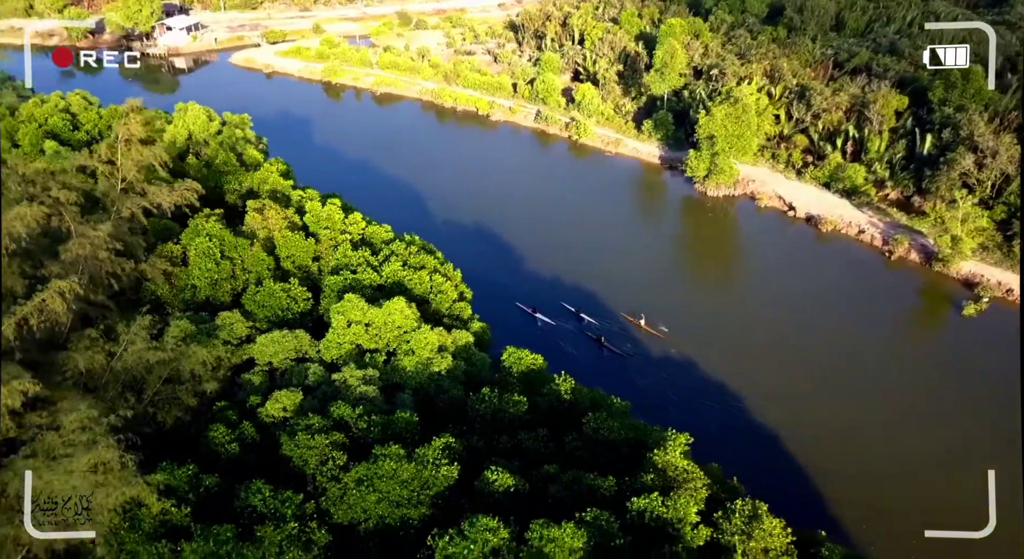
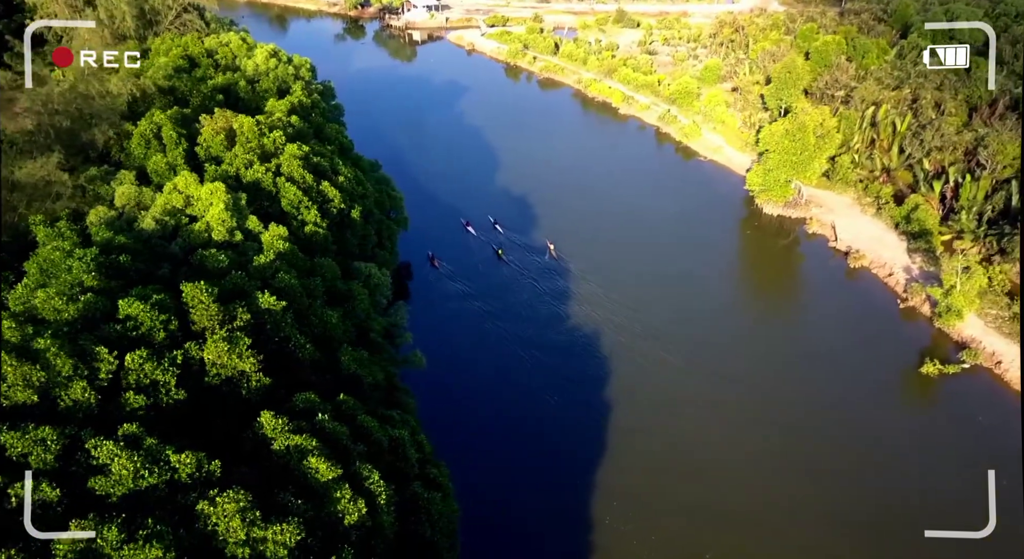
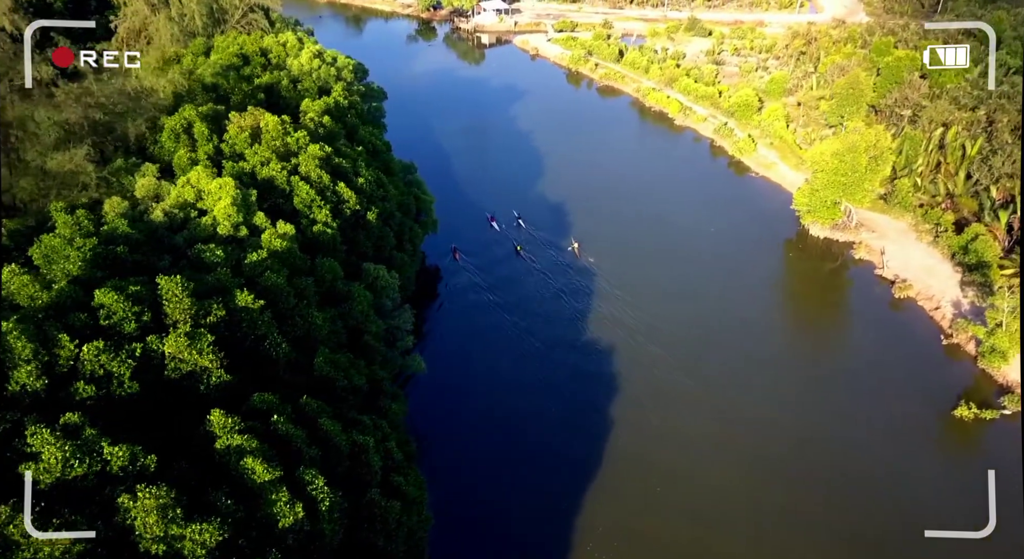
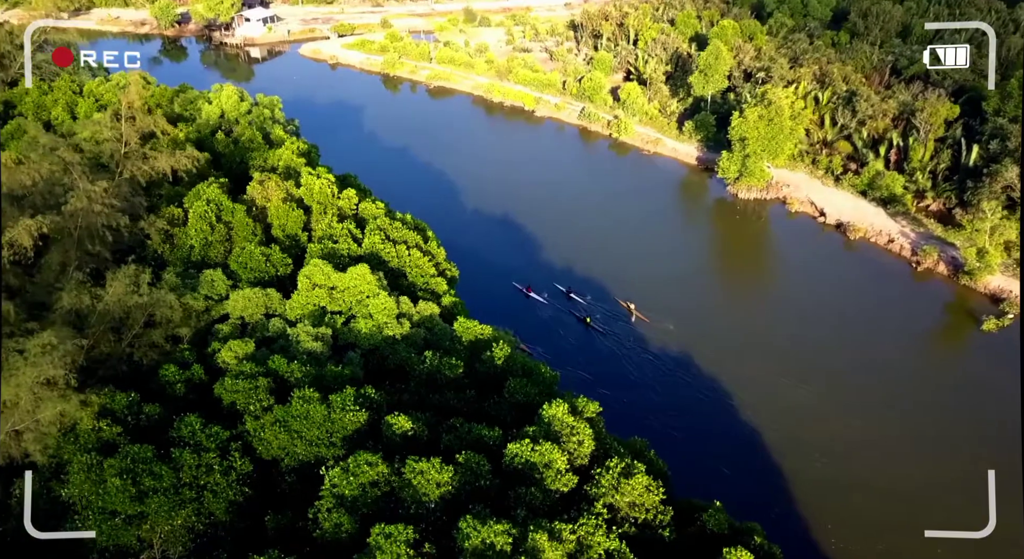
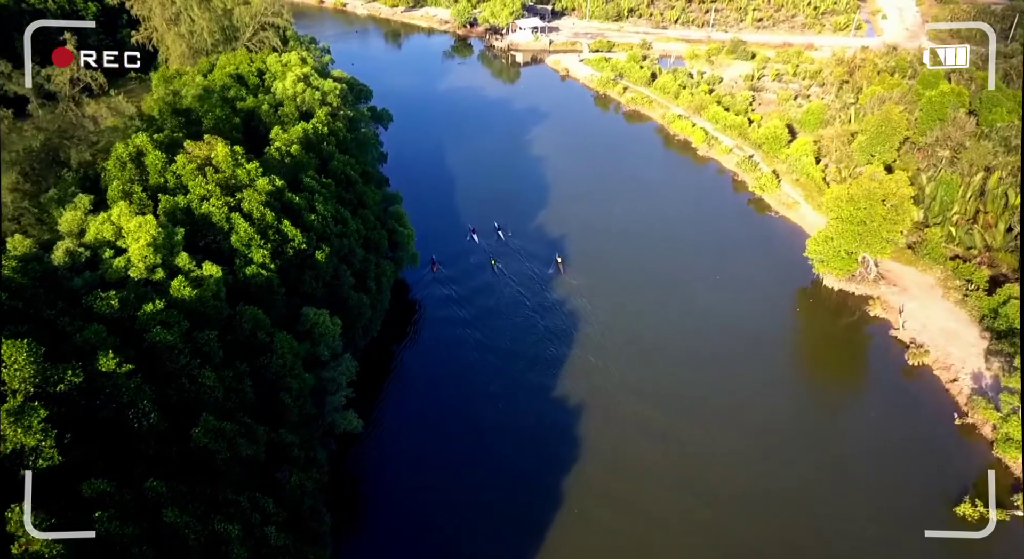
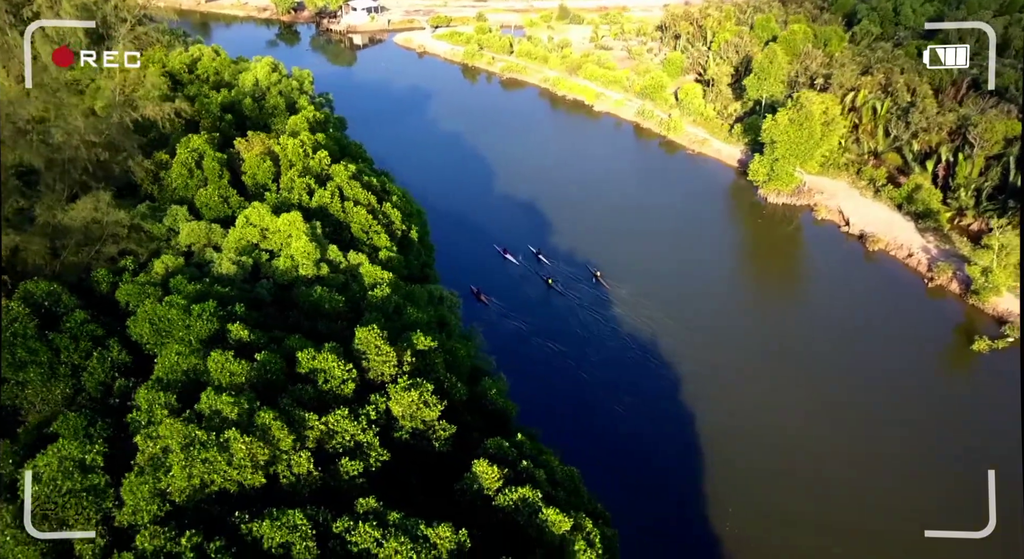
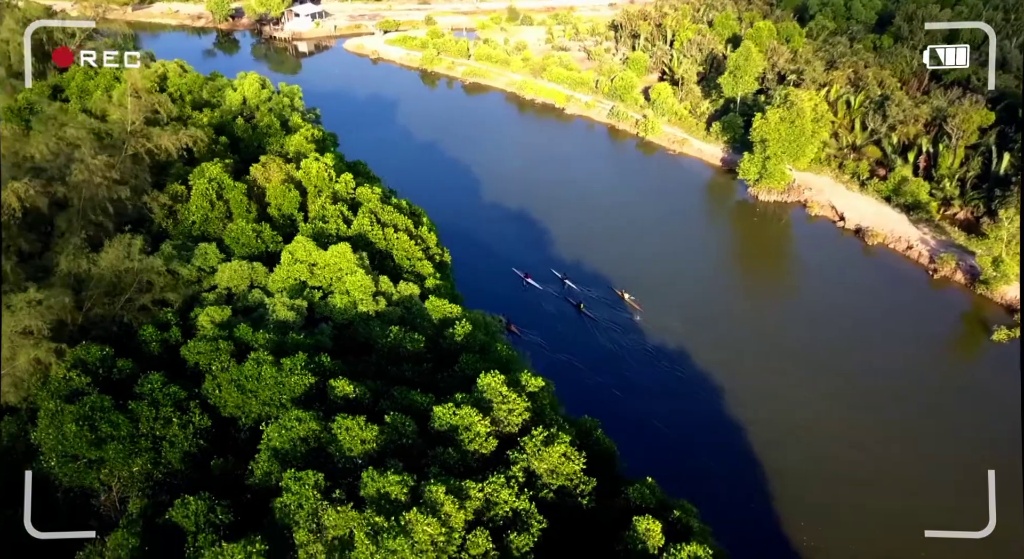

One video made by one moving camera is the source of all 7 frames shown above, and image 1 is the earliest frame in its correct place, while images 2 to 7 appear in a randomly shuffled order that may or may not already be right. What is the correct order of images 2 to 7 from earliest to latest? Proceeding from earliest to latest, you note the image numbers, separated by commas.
4, 7, 6, 2, 3, 5
